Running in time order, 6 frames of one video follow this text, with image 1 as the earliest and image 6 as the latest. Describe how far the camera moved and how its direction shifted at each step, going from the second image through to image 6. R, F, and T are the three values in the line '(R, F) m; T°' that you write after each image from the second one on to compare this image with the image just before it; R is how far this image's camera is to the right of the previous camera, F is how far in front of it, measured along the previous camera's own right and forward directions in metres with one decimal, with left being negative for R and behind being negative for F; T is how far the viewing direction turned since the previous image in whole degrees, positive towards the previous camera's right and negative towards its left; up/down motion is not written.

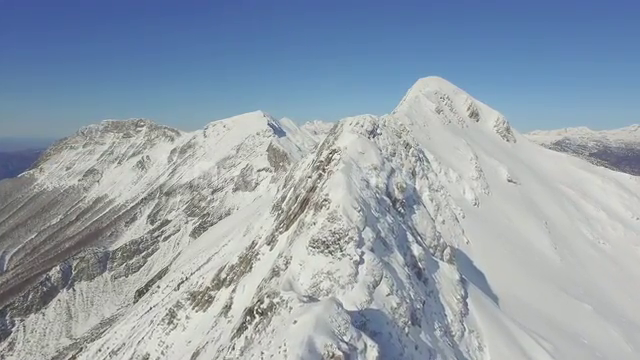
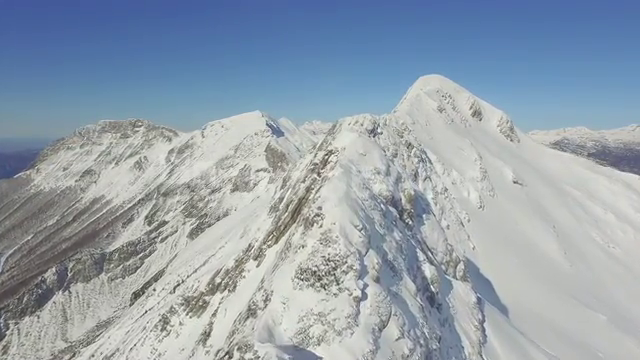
(+0.2, +2.5) m; 0°
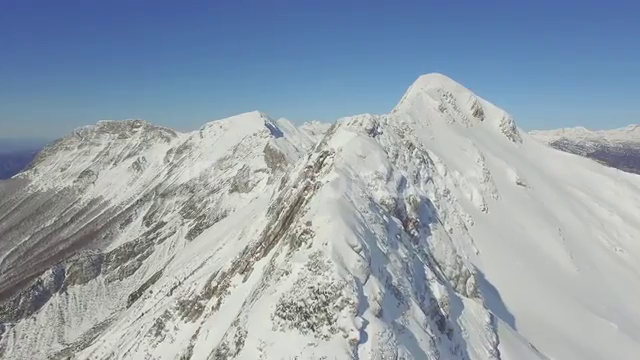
(+0.2, +1.7) m; 0°
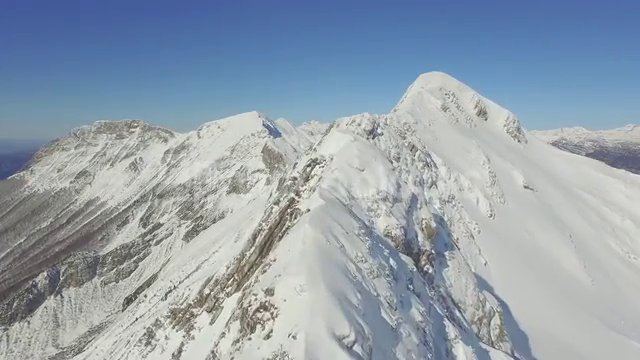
(+0.3, +3.0) m; 0°
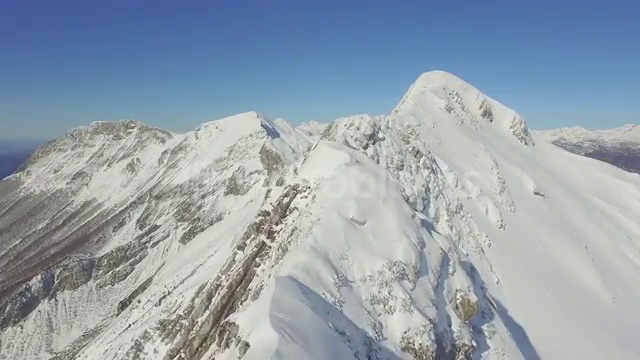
(+0.3, +3.6) m; 0°
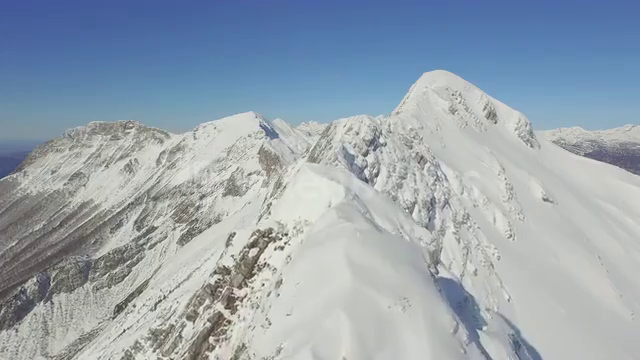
(+0.2, +2.6) m; 0°
